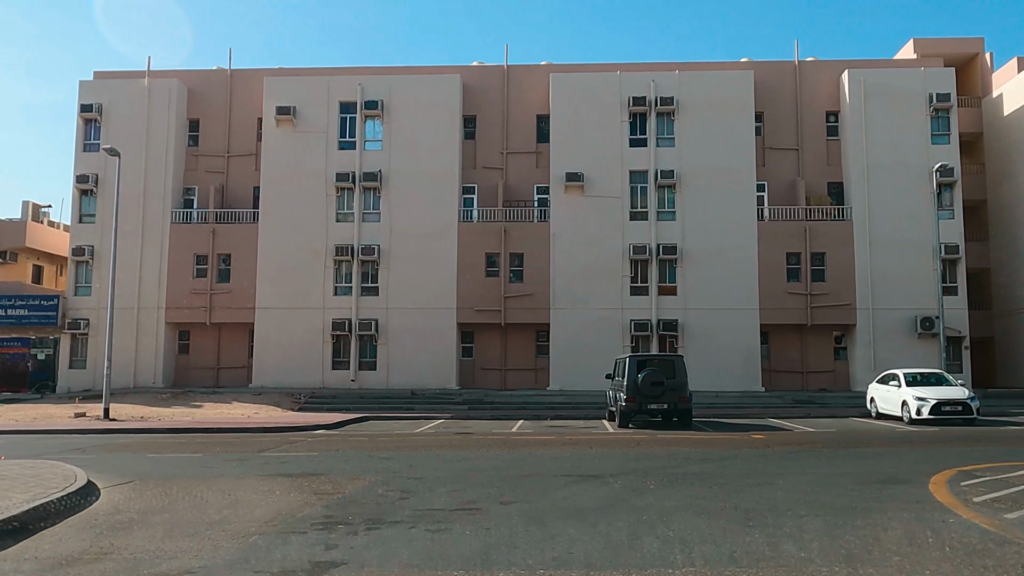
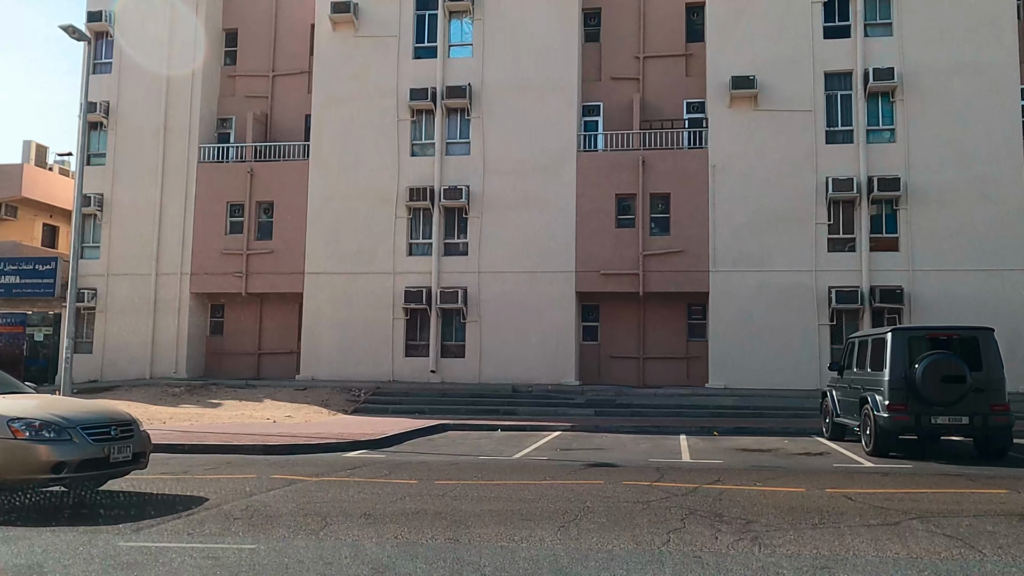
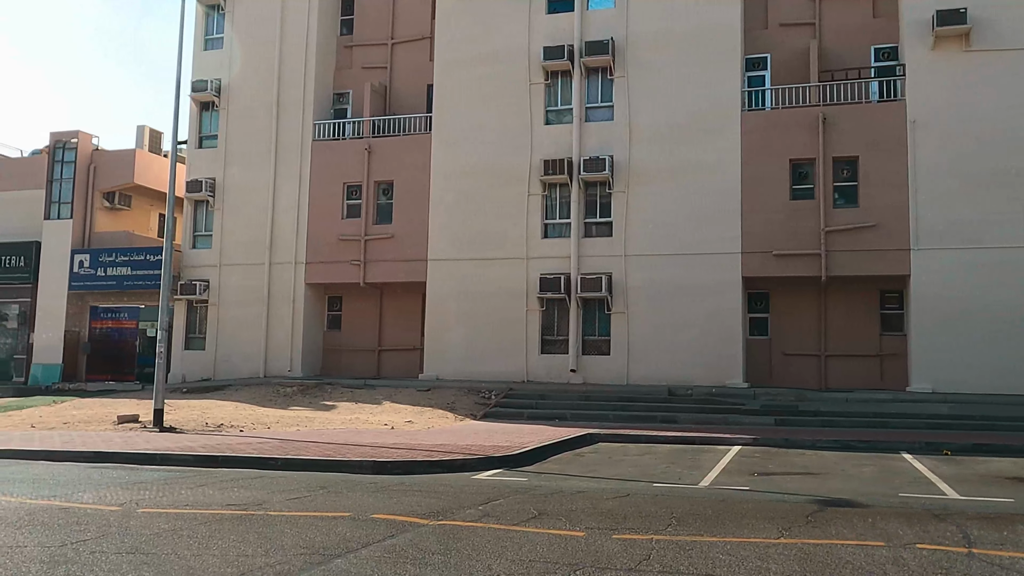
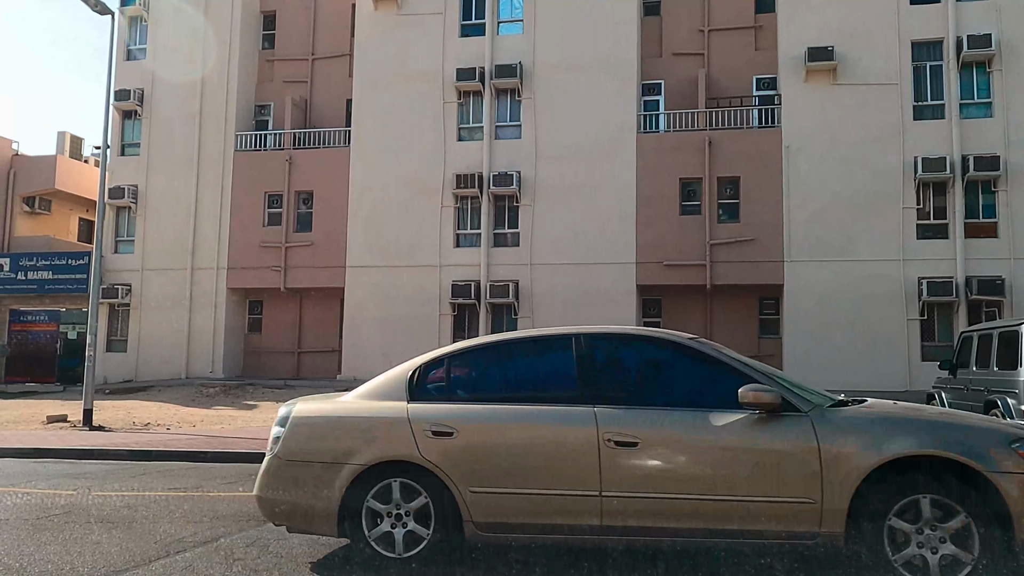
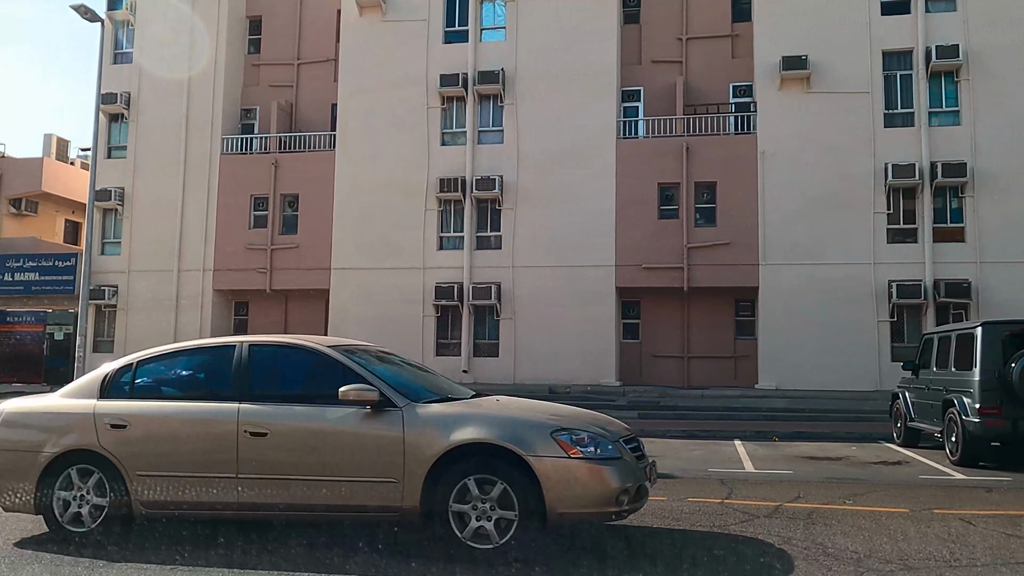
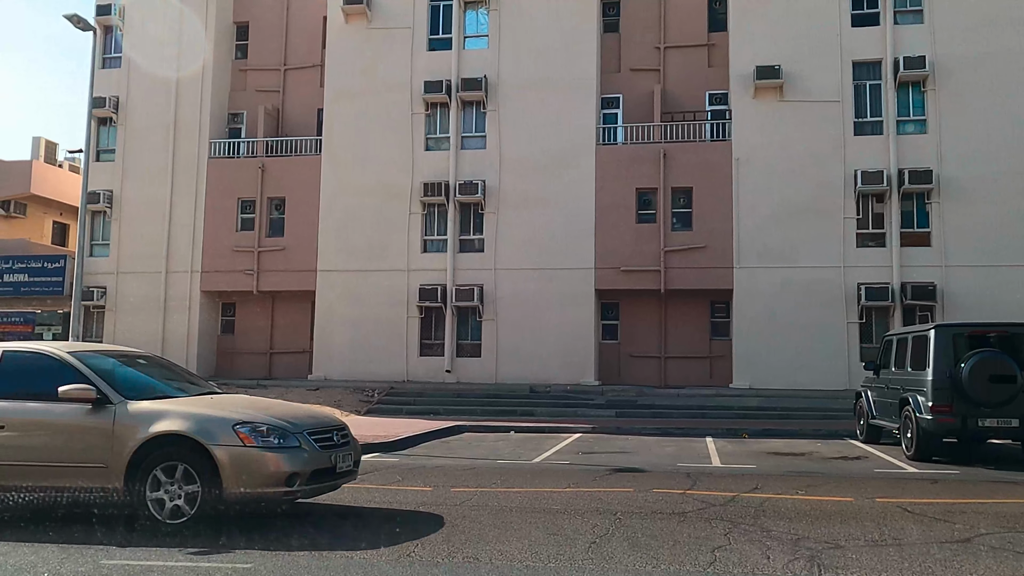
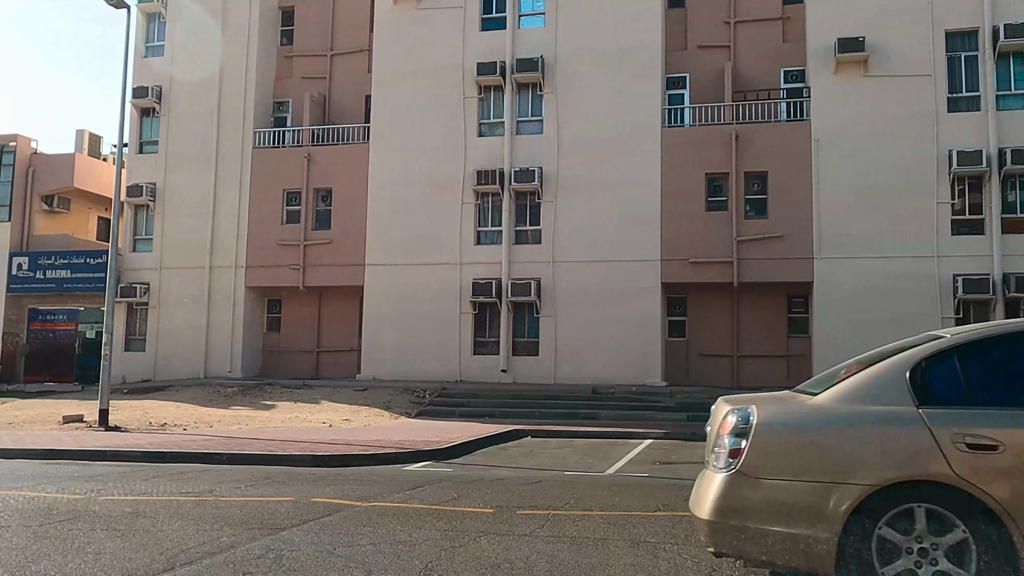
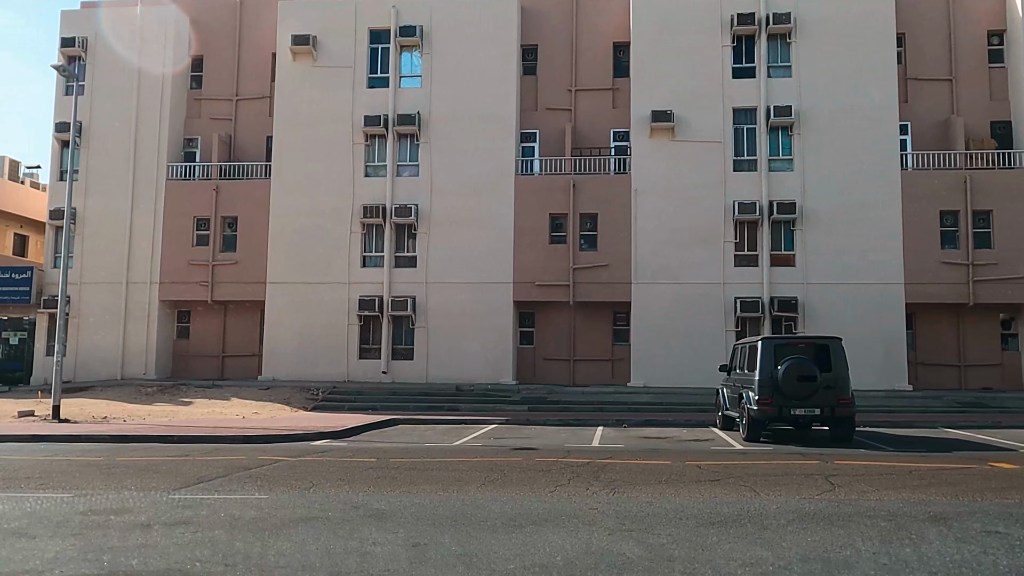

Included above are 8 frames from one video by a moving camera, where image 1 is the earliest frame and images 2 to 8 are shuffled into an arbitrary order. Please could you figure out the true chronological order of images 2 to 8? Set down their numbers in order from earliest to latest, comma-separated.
8, 2, 6, 5, 4, 7, 3
